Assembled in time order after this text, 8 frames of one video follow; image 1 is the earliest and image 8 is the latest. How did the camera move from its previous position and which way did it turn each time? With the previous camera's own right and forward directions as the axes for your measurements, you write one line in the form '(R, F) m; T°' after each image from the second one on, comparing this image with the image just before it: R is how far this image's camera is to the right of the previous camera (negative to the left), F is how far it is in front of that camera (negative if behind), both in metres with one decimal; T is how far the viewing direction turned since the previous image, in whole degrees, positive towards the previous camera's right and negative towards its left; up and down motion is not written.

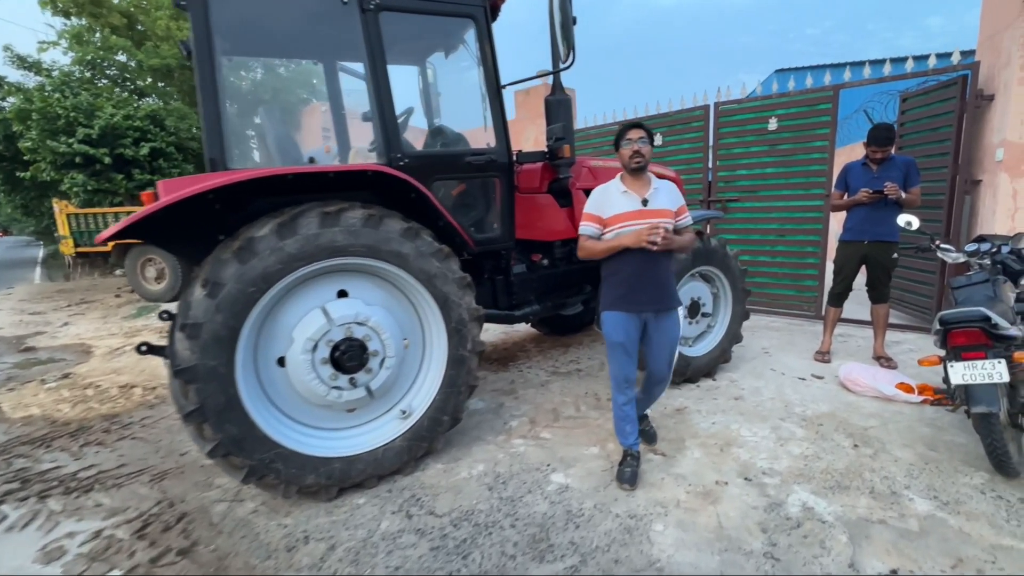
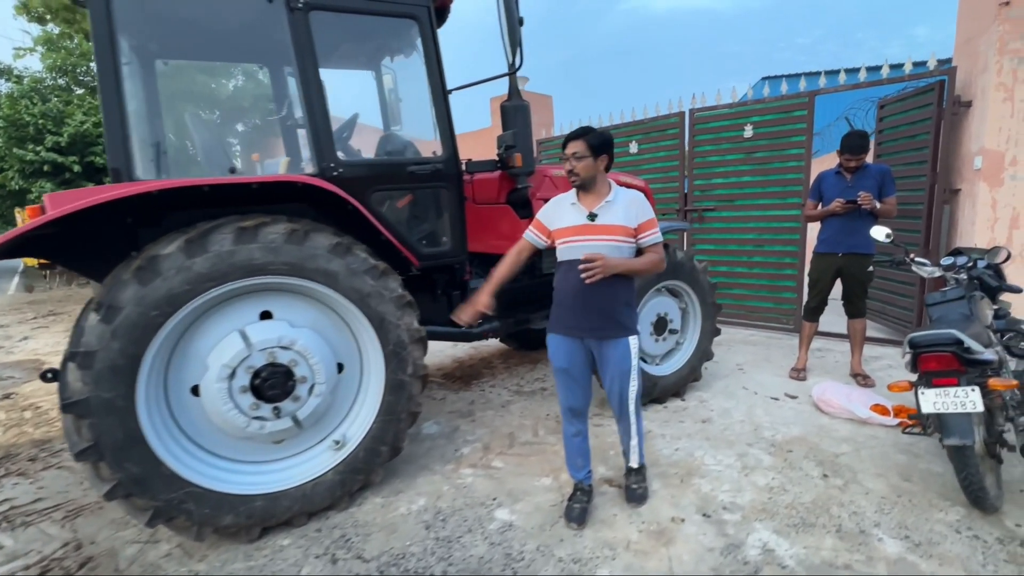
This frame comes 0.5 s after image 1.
(+0.3, +0.2) m; +1°
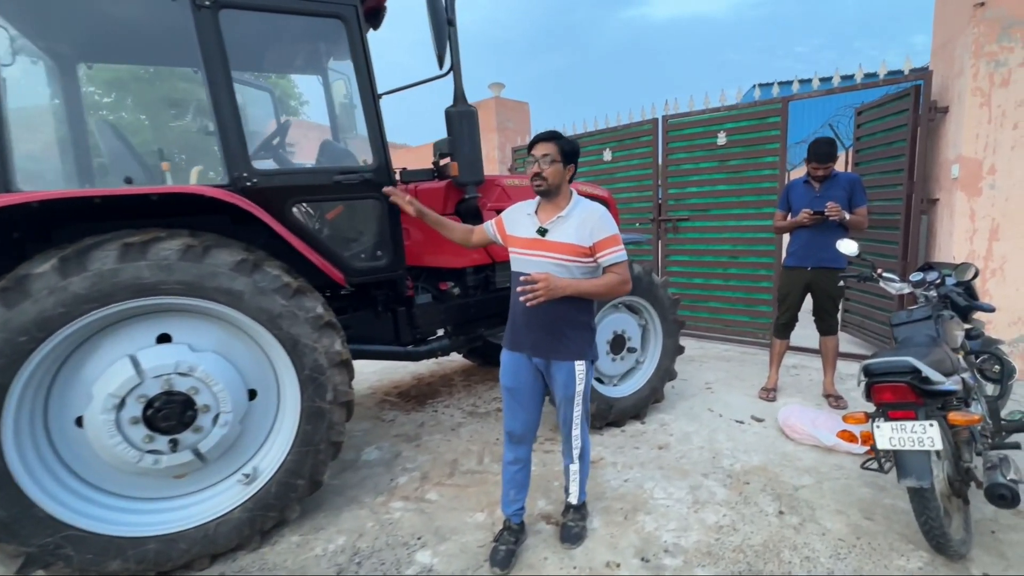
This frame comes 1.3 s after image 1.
(+0.4, +0.2) m; 0°
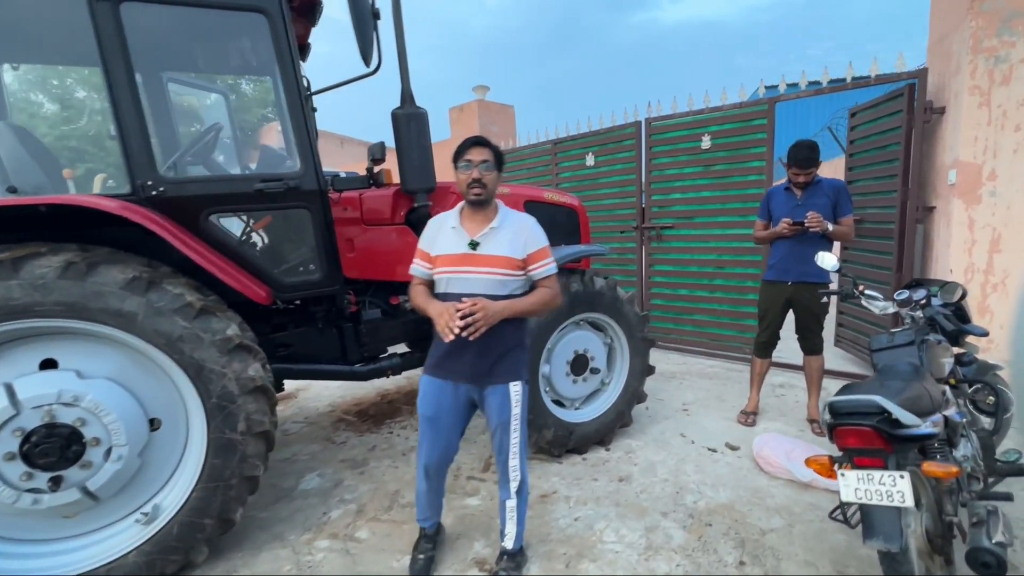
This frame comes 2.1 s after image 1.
(+0.3, +0.2) m; -1°
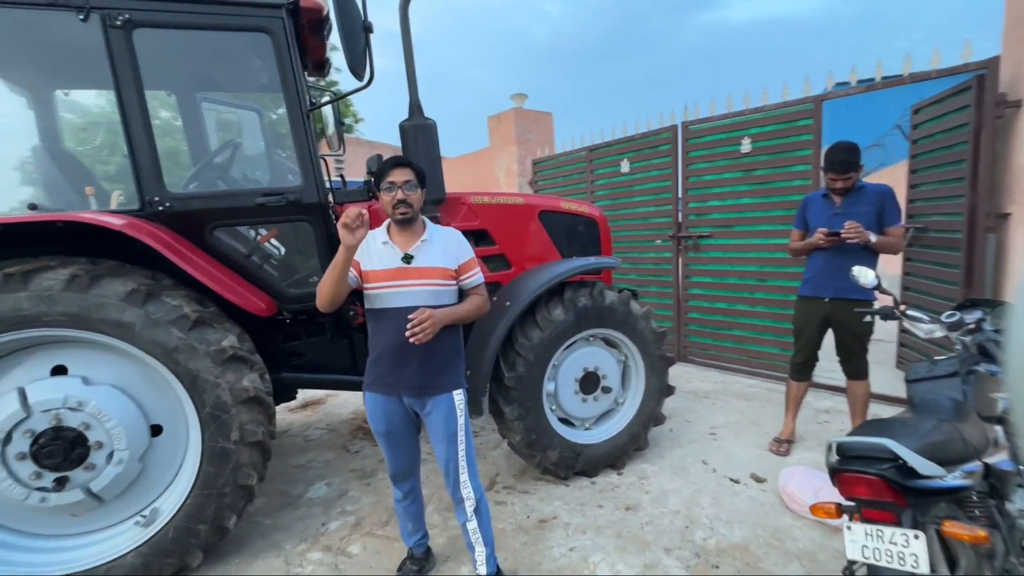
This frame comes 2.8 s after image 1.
(+0.3, +0.1) m; -7°
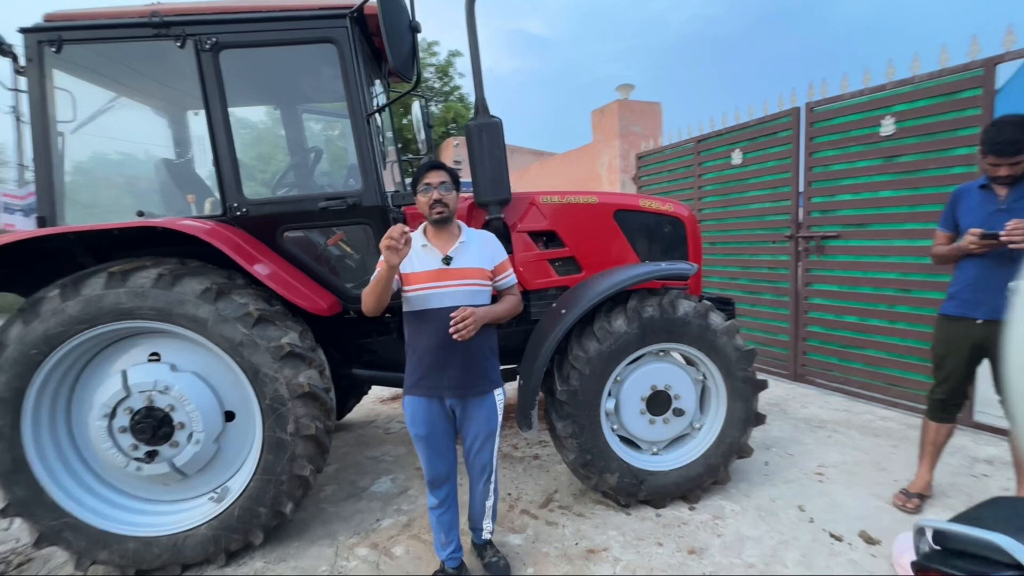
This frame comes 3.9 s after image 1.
(+0.3, +0.2) m; -14°
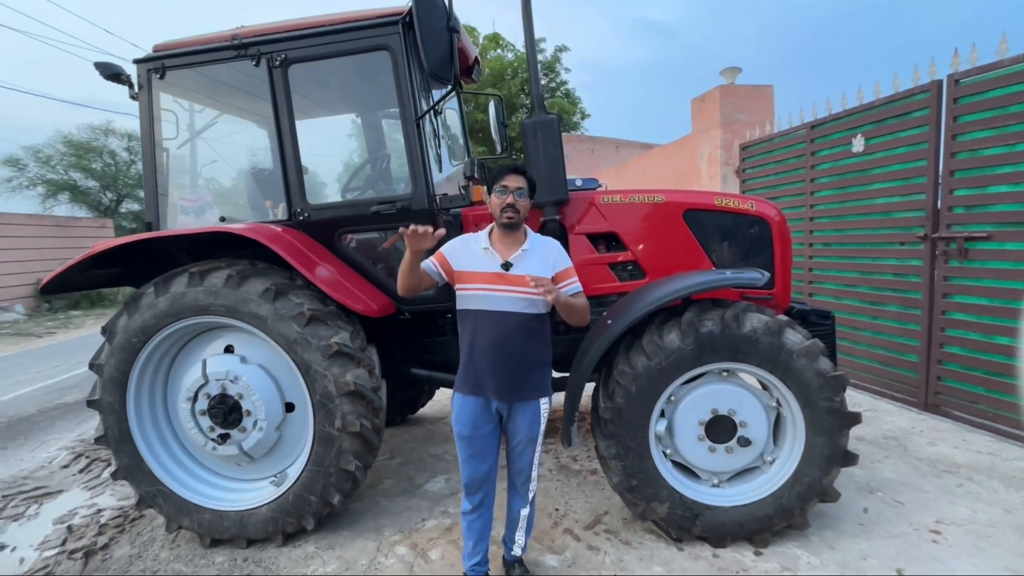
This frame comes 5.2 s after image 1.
(+0.3, +0.2) m; -13°
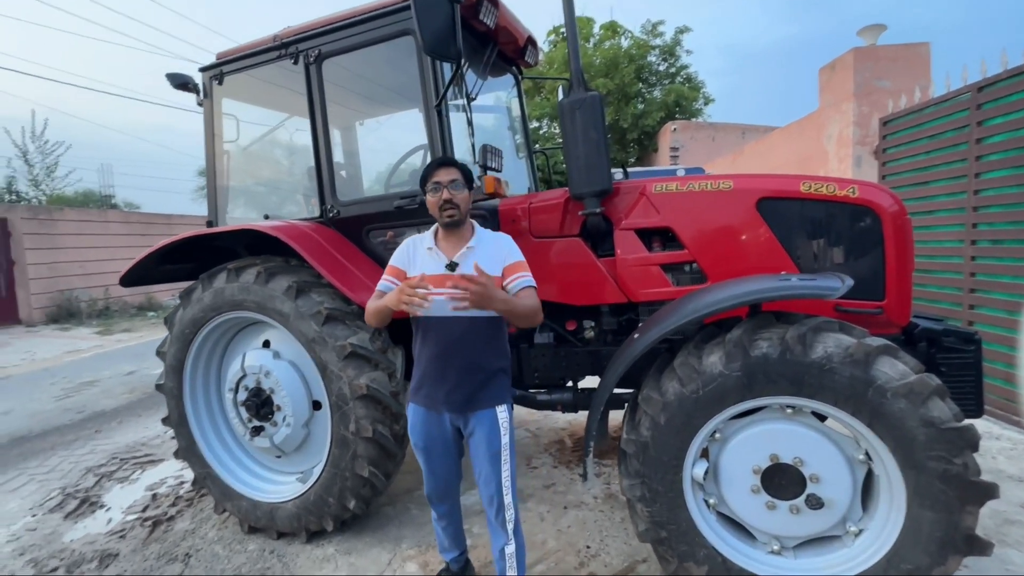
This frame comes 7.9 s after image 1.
(+0.5, +0.4) m; -14°
